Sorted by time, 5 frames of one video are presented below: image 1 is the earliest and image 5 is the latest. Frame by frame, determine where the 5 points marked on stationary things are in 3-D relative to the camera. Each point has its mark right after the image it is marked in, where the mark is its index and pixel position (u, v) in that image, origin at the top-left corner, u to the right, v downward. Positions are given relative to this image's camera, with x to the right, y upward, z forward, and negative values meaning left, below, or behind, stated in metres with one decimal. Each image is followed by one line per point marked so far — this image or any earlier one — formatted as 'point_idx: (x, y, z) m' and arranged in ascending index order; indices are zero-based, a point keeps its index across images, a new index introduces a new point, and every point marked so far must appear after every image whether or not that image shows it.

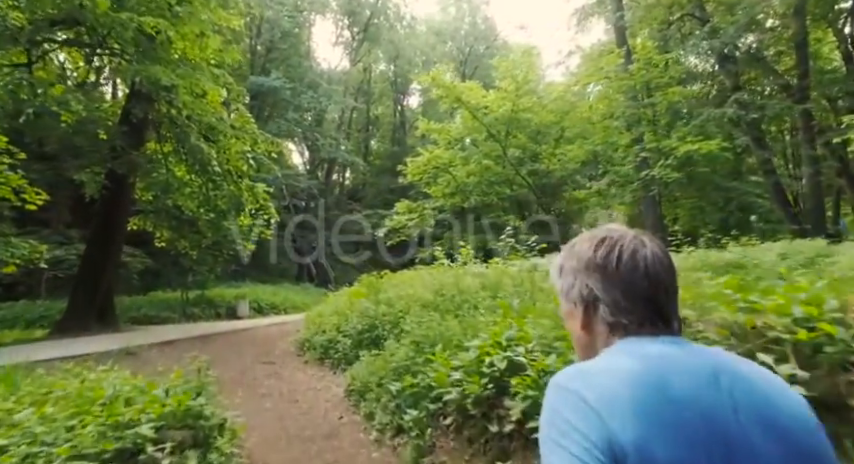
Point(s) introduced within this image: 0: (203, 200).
0: (-5.8, +0.8, +12.7) m
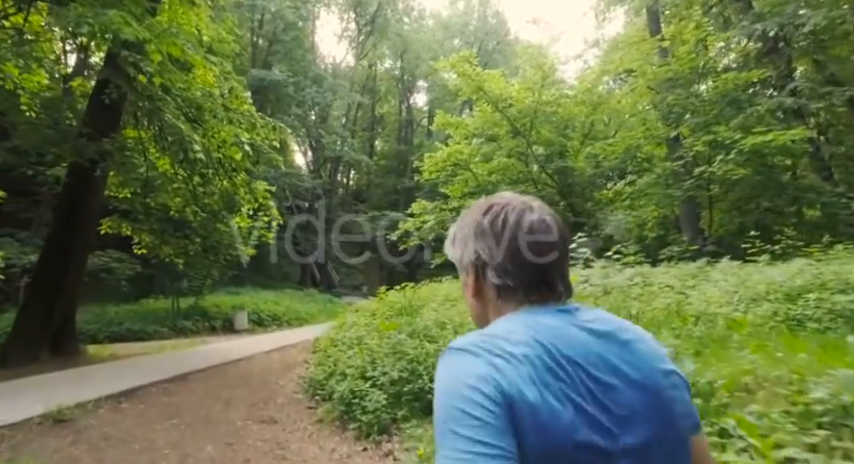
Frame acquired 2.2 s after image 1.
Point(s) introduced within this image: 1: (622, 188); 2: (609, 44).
0: (-5.2, +0.8, +11.0) m
1: (+6.7, +1.5, +17.1) m
2: (+7.3, +7.5, +20.0) m
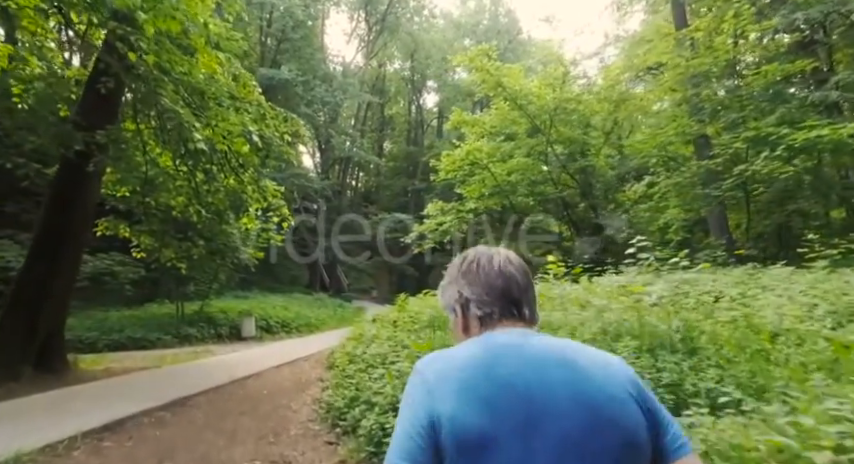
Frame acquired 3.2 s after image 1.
0: (-4.8, +0.7, +10.2) m
1: (+7.2, +1.5, +16.2) m
2: (+7.9, +7.4, +19.1) m
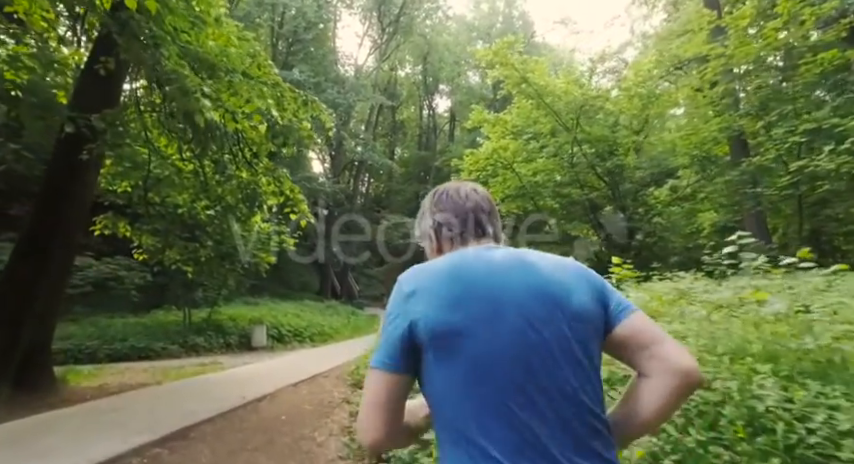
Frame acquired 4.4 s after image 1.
0: (-4.2, +0.7, +9.4) m
1: (+7.8, +1.3, +15.2) m
2: (+8.6, +7.3, +18.2) m
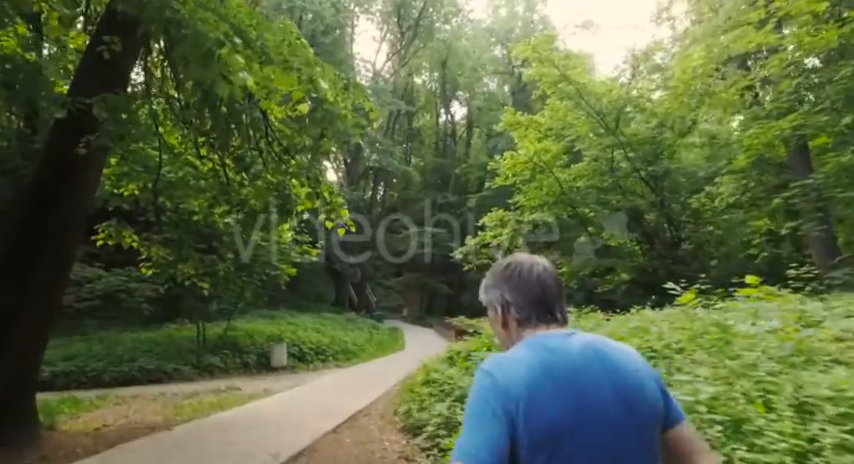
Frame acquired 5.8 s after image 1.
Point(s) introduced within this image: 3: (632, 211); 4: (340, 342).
0: (-3.4, +0.5, +8.4) m
1: (+8.7, +1.0, +13.9) m
2: (+9.6, +6.9, +16.9) m
3: (+6.4, +0.6, +15.5) m
4: (-3.0, -3.6, +16.6) m
